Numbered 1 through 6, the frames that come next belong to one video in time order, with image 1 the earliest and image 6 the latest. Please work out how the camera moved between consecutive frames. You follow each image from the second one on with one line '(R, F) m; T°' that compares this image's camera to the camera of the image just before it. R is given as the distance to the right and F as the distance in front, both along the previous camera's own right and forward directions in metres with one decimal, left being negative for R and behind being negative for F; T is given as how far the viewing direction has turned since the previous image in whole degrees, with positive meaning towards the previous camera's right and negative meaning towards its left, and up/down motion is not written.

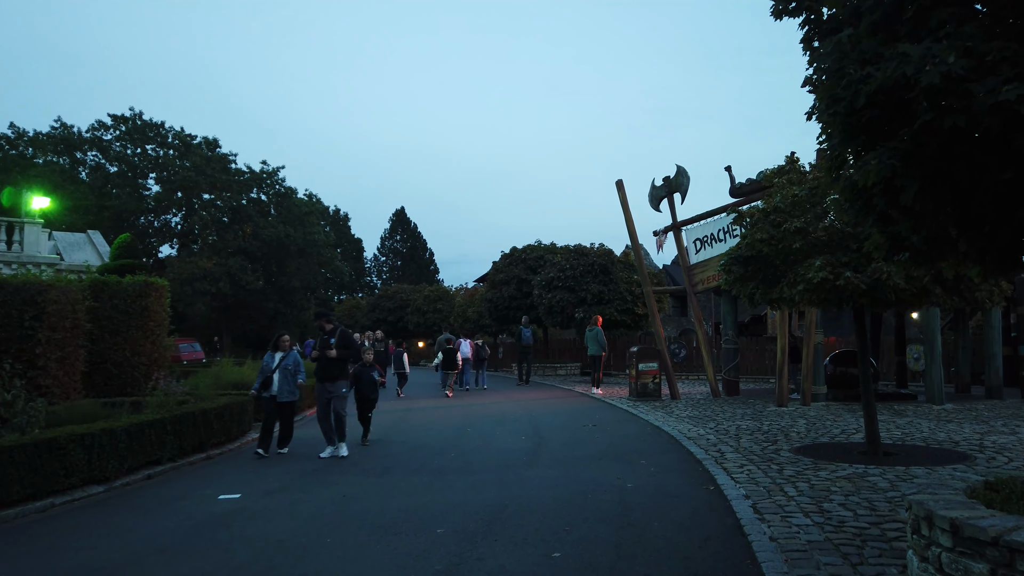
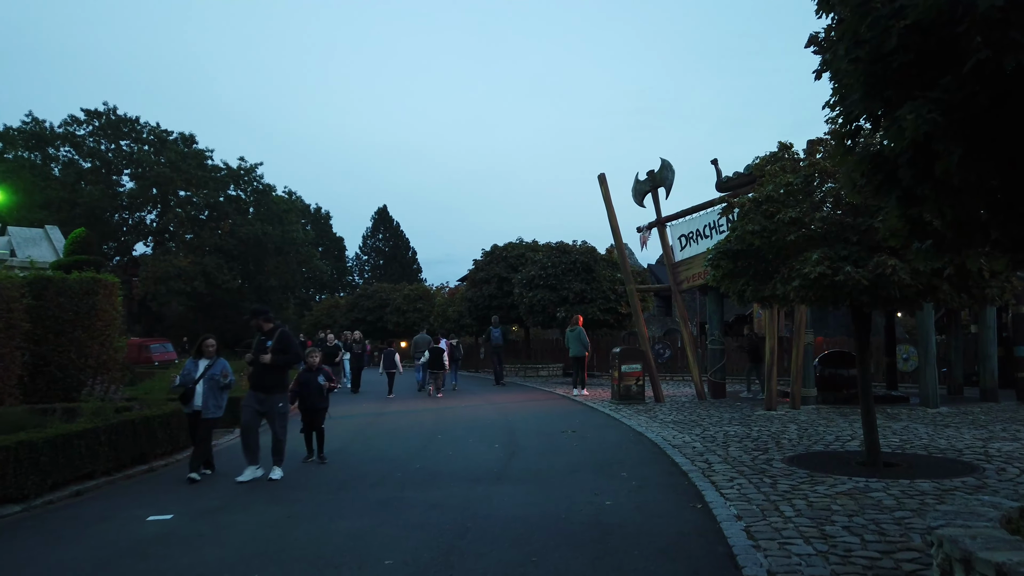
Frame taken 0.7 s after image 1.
(+0.2, +0.8) m; +1°
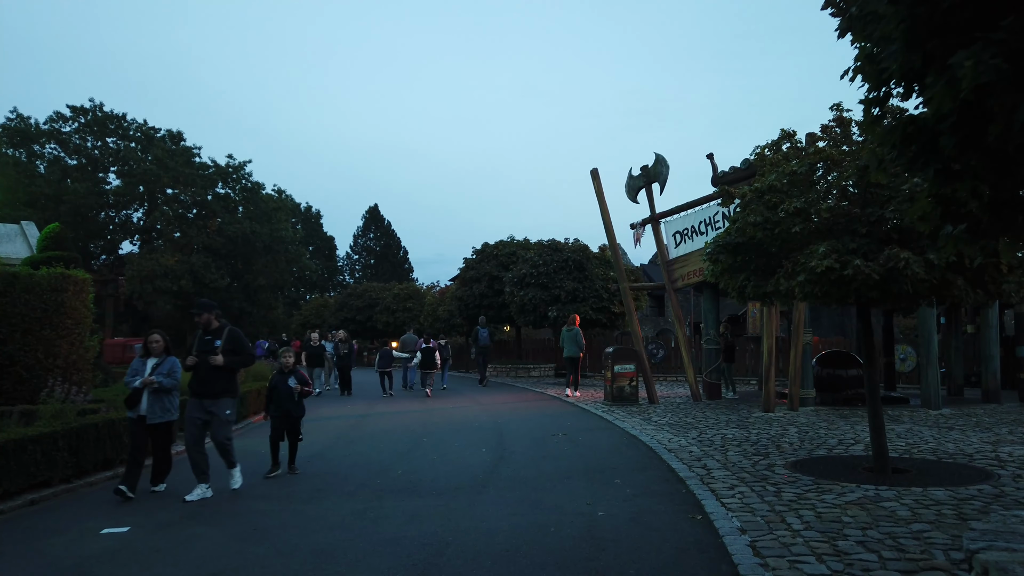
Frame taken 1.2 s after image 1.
(+0.1, +0.5) m; +1°
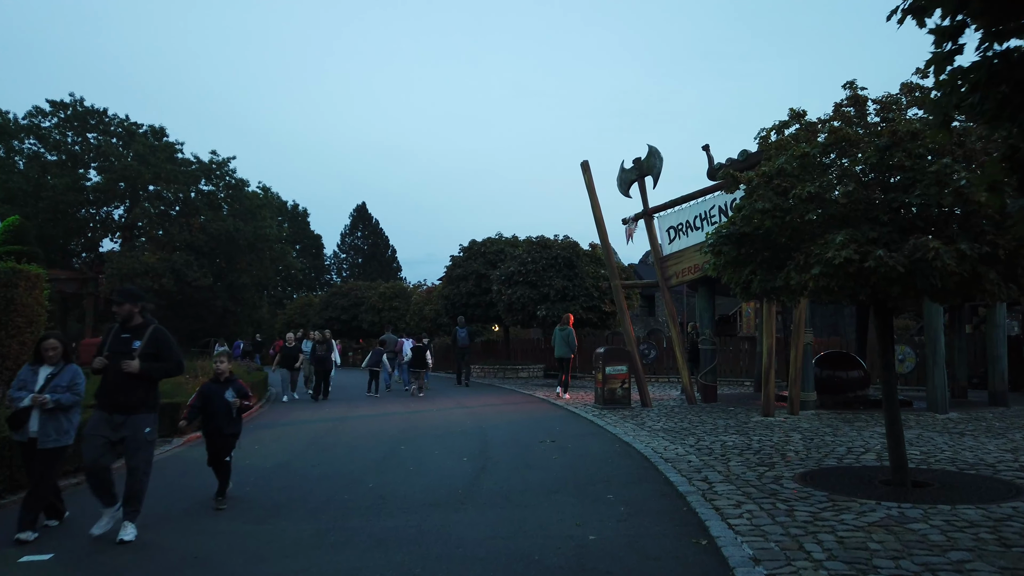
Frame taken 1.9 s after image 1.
(+0.1, +0.8) m; +1°
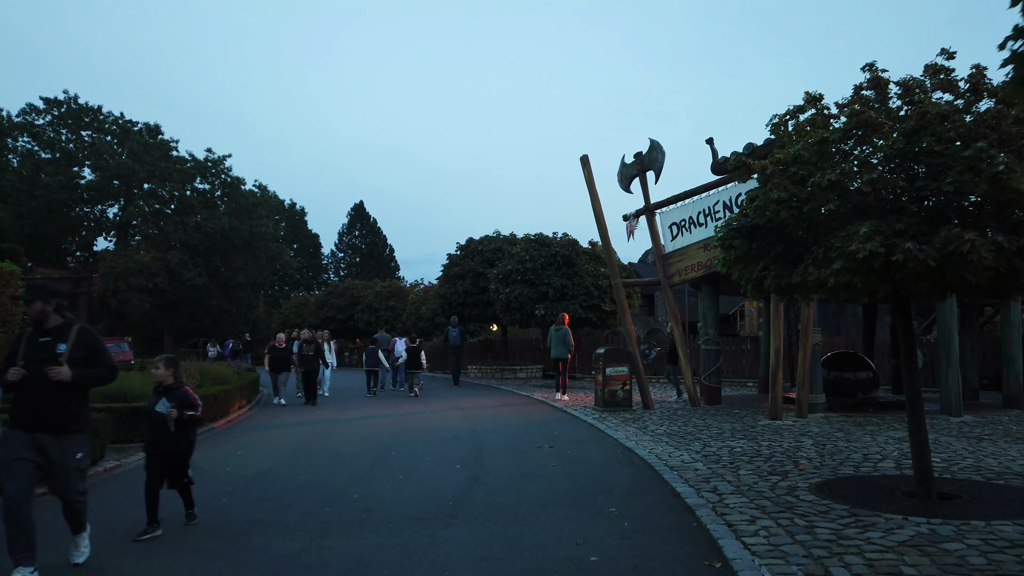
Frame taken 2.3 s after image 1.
(0.0, +0.5) m; 0°
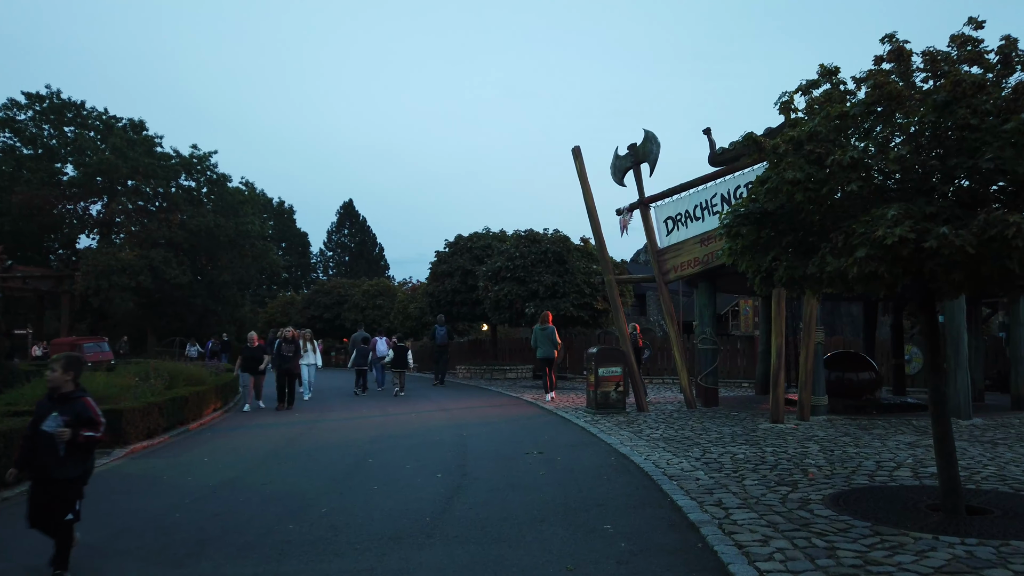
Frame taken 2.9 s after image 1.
(+0.1, +0.7) m; +1°
